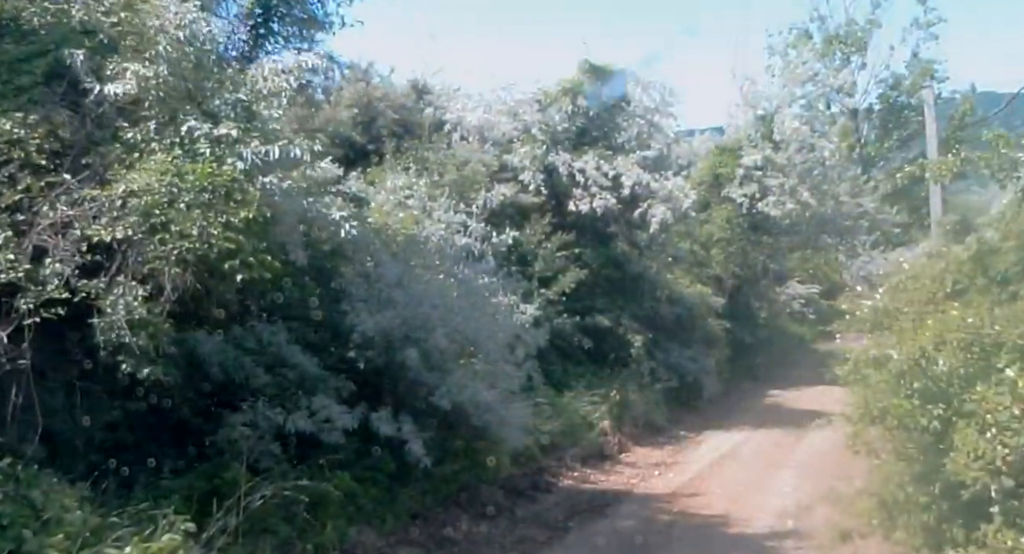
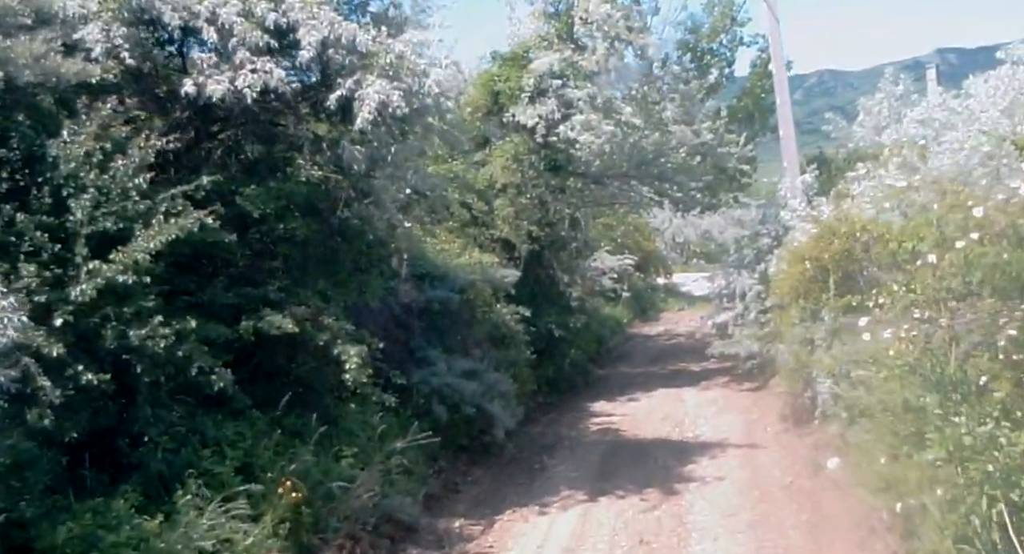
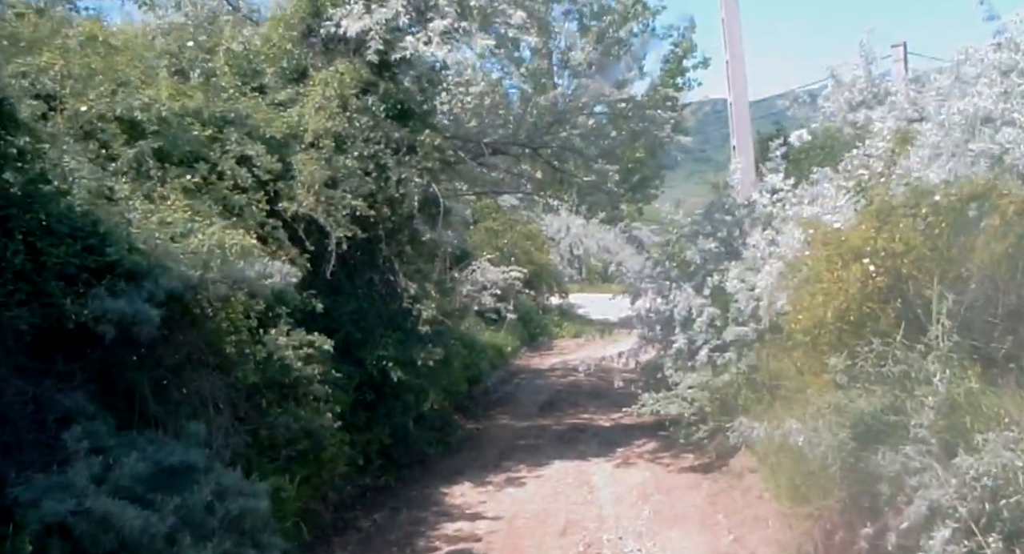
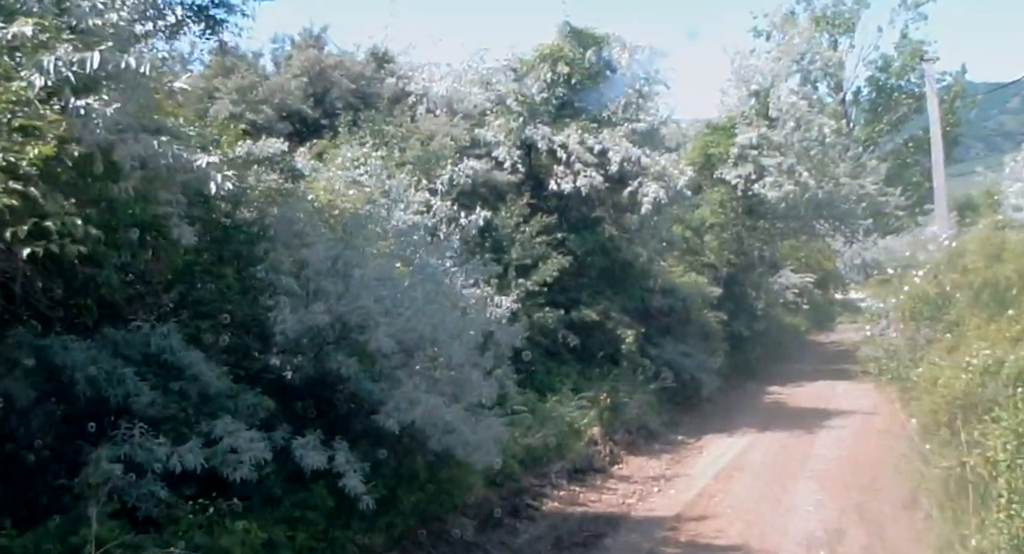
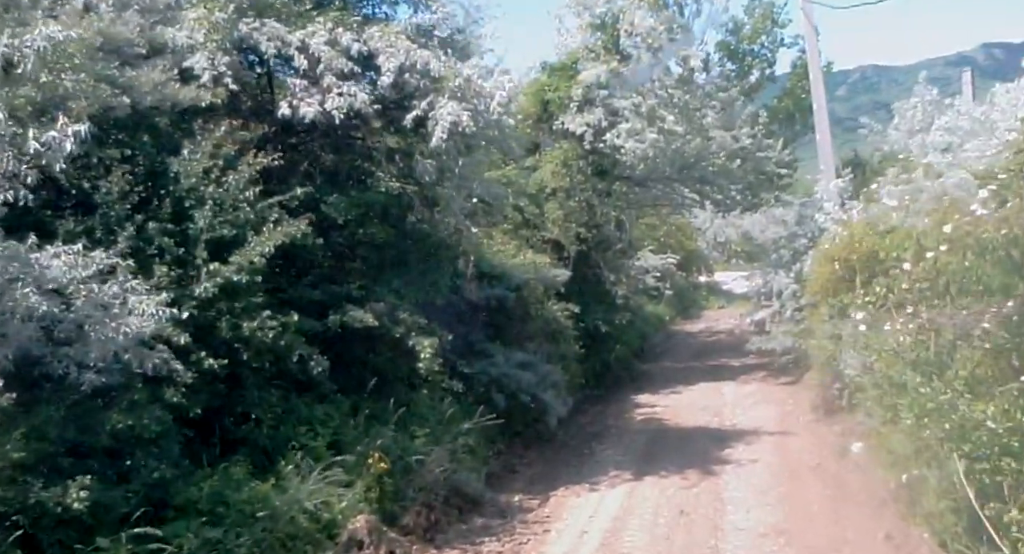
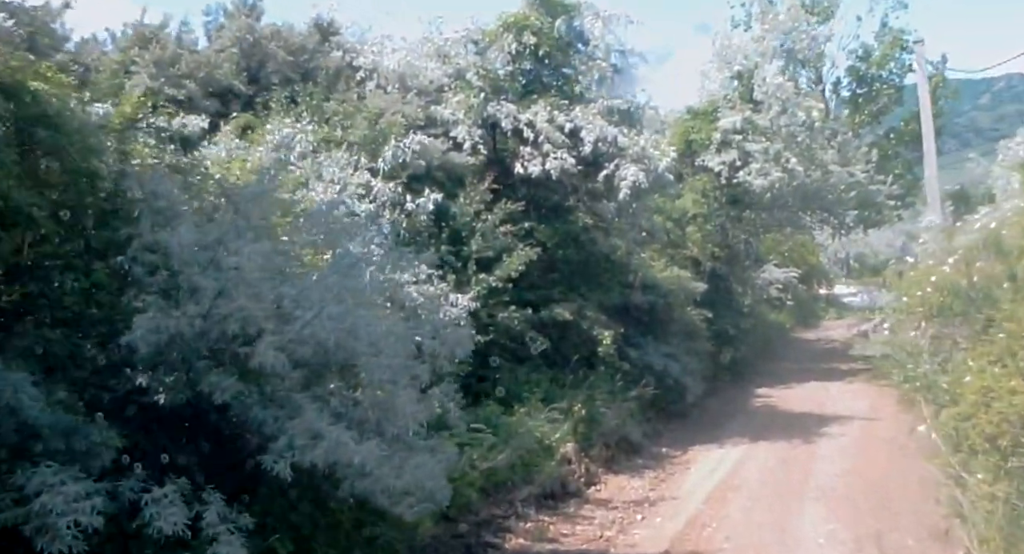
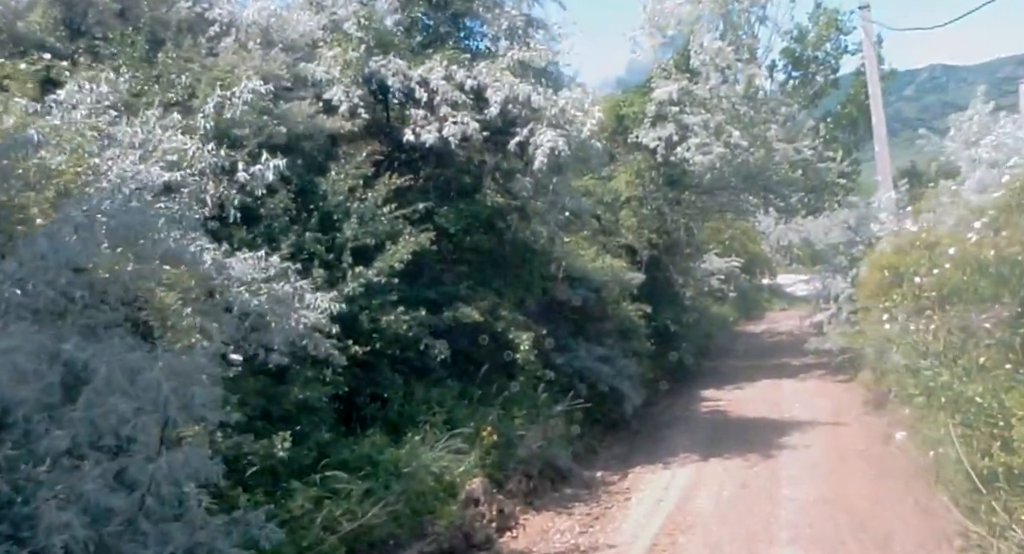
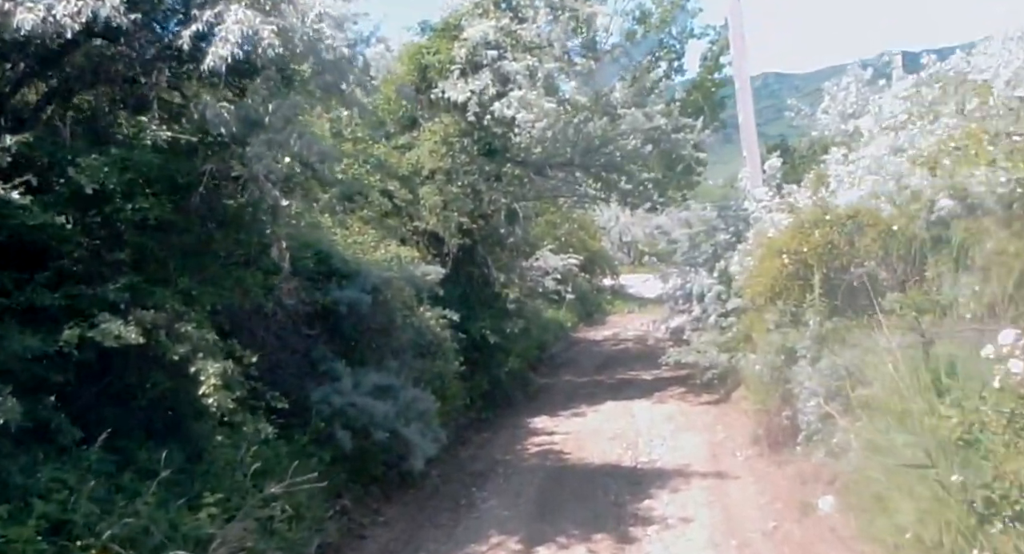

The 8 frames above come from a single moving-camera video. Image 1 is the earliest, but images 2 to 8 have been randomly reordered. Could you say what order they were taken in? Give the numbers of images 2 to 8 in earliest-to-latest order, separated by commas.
4, 6, 7, 5, 2, 8, 3
